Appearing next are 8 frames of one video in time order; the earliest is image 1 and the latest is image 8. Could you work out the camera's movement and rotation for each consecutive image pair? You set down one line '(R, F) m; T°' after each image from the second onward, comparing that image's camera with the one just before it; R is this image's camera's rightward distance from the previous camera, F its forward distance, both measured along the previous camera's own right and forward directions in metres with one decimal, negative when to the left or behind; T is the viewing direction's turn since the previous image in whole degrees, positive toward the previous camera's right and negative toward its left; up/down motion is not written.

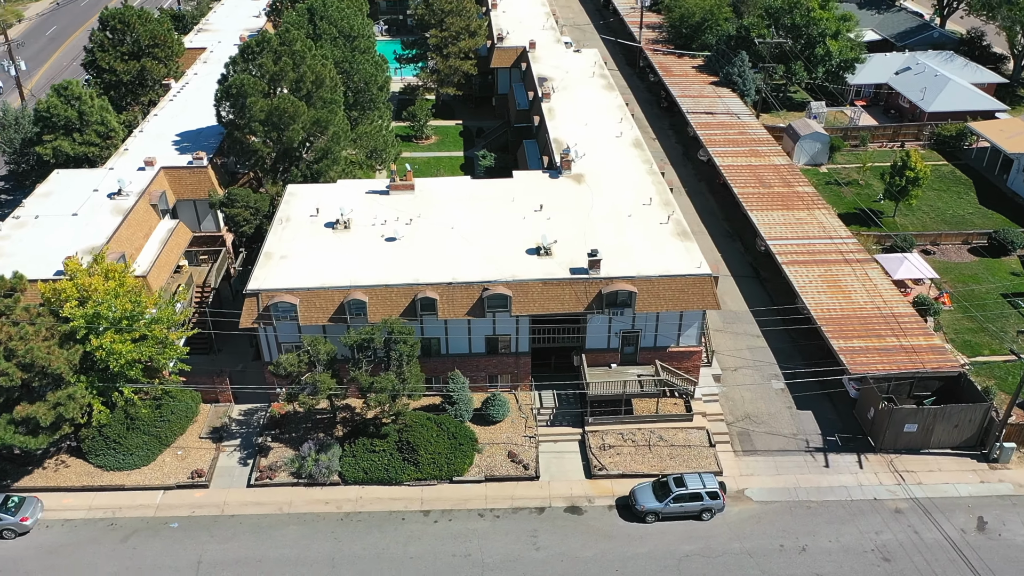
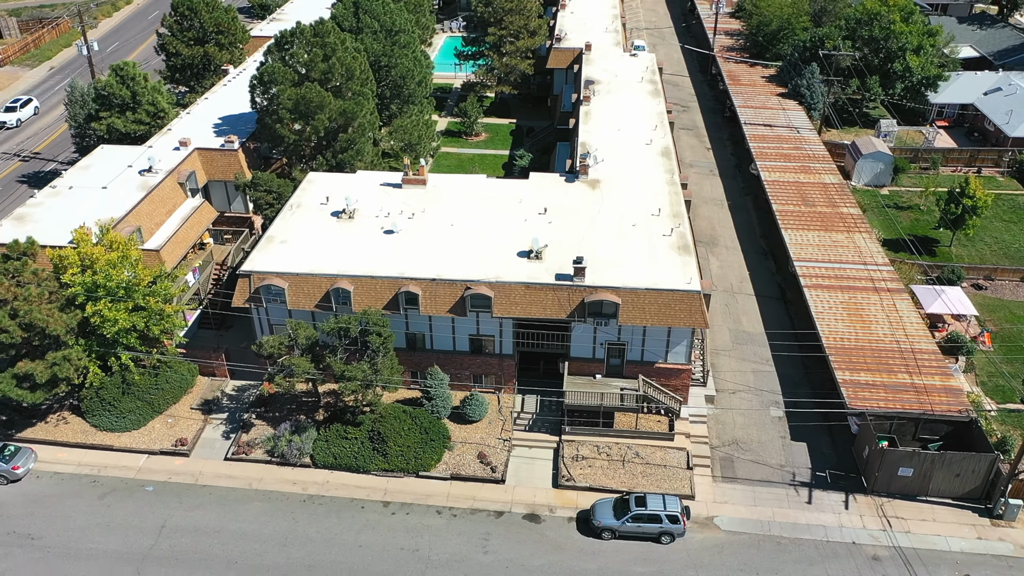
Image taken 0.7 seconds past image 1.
(+4.8, +0.5) m; -7°
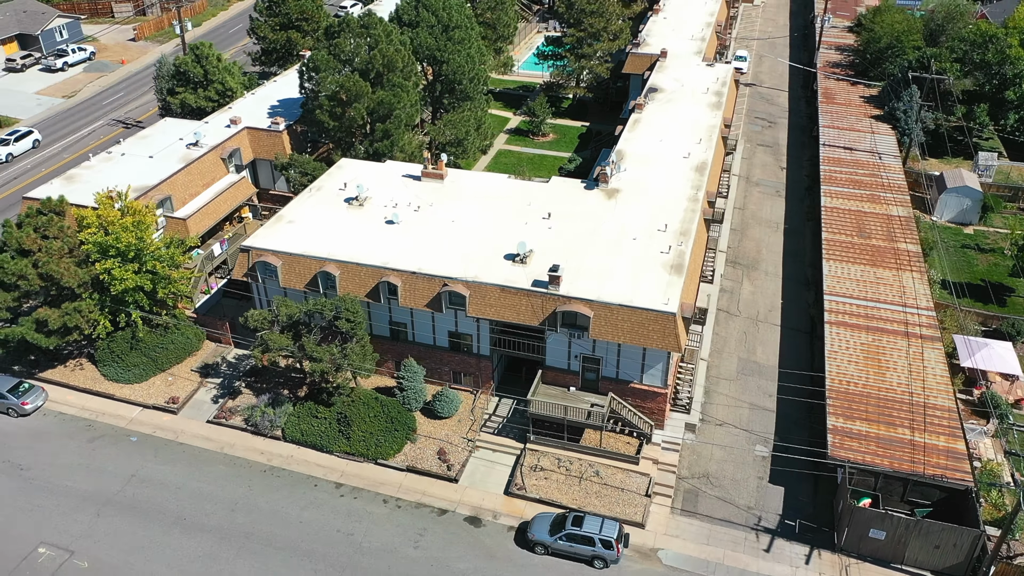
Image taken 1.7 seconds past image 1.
(+6.4, +0.8) m; -10°
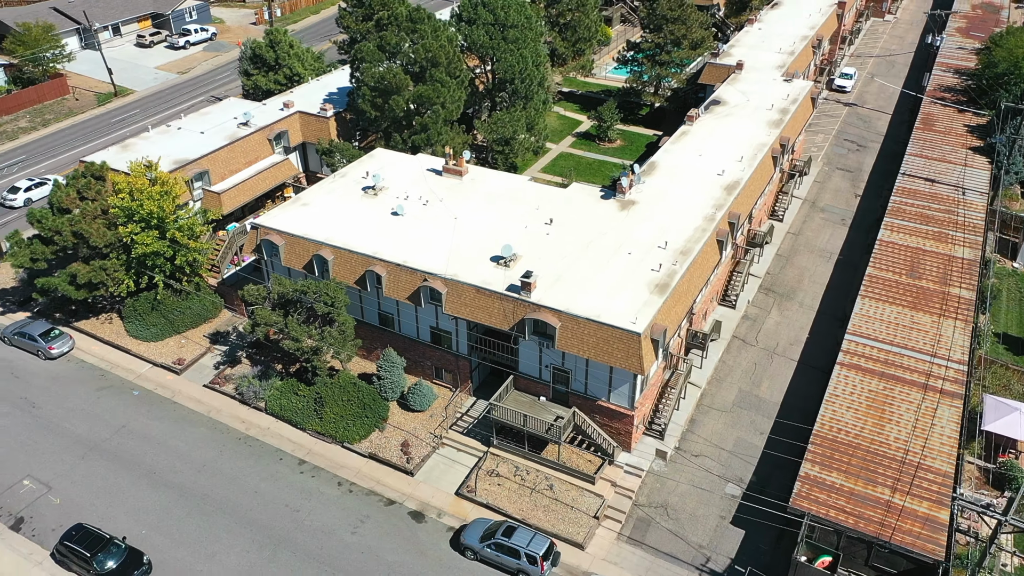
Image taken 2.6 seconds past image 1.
(+6.3, +0.8) m; -10°
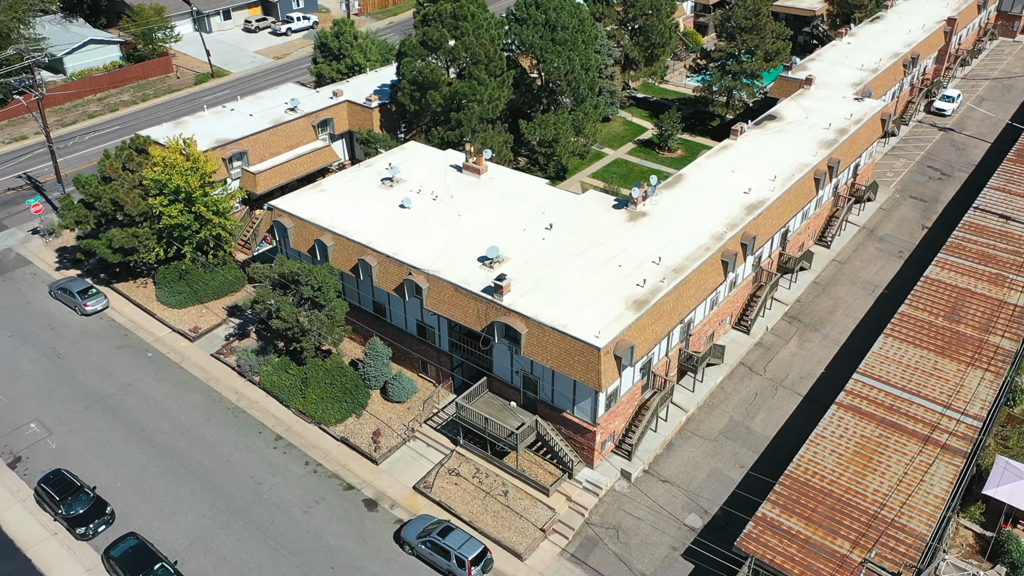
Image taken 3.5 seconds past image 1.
(+5.7, +0.7) m; -9°
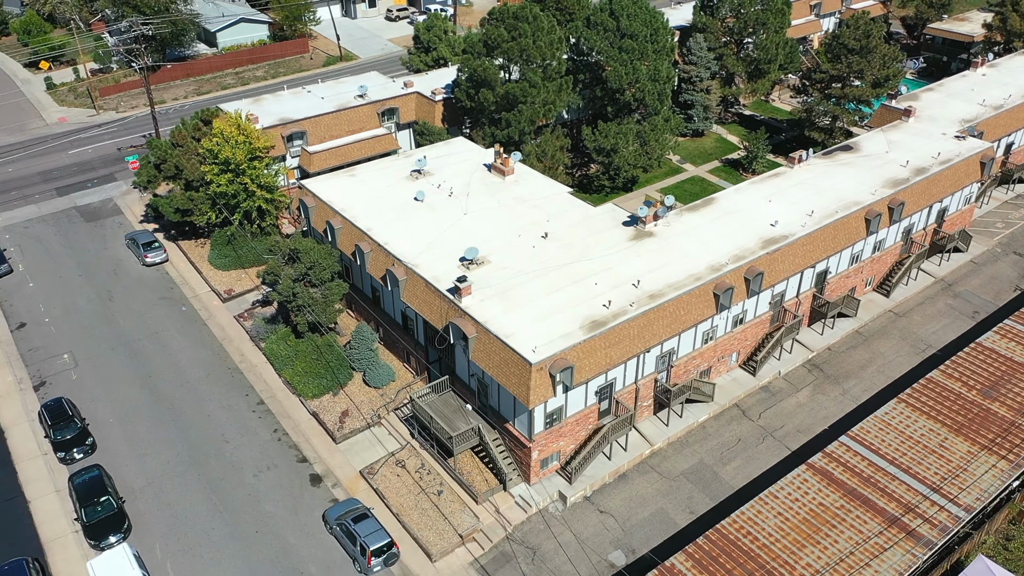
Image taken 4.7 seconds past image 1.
(+8.0, +1.1) m; -12°
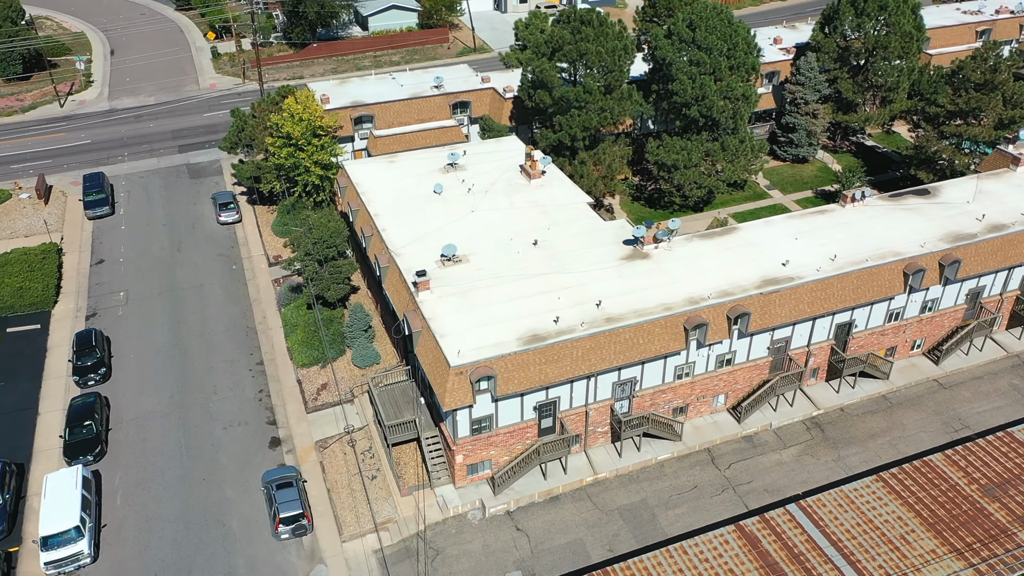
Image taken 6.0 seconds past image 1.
(+8.7, +1.3) m; -13°
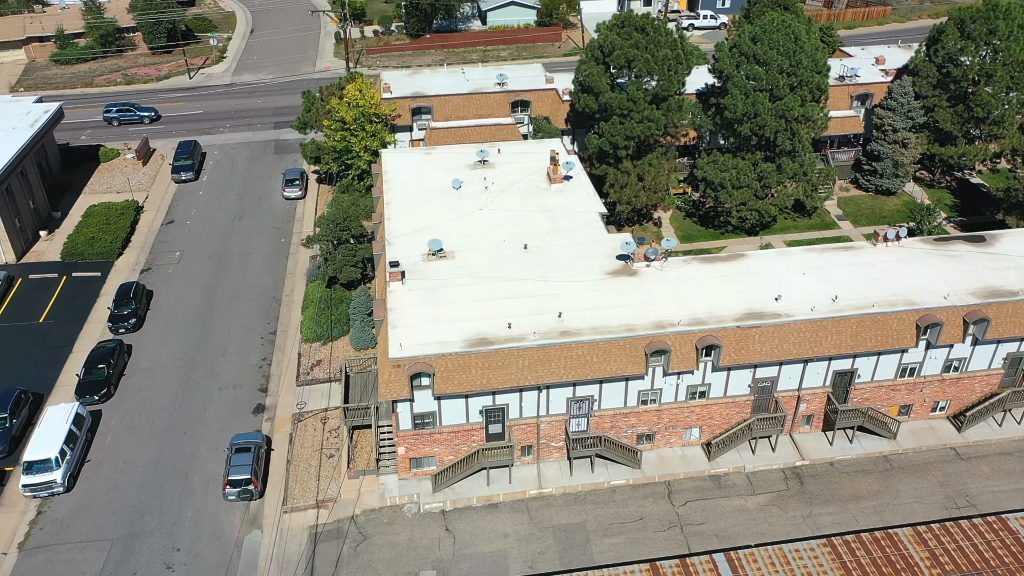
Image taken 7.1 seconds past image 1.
(+7.0, +1.0) m; -11°
